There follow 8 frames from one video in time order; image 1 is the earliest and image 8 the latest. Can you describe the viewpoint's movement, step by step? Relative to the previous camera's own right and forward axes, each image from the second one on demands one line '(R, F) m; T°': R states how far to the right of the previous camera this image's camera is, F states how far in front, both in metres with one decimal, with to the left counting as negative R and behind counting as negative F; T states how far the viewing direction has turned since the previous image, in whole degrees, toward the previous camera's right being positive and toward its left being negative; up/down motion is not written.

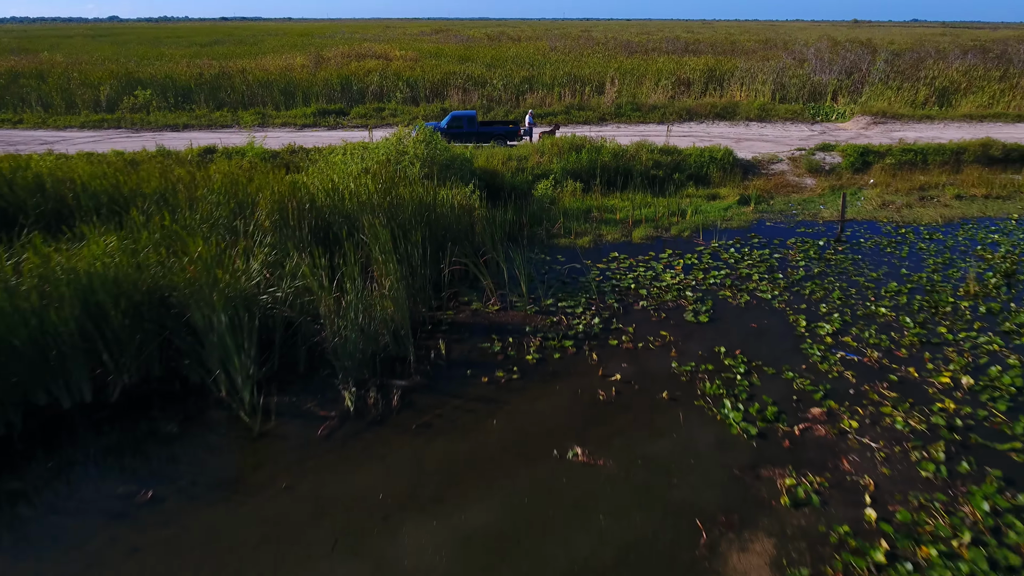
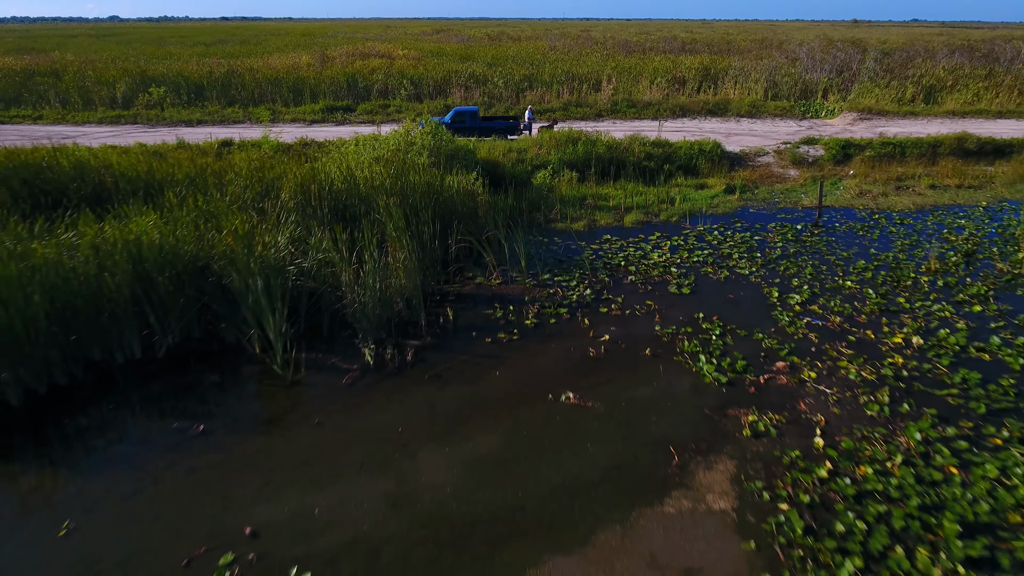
(0.0, -0.4) m; 0°
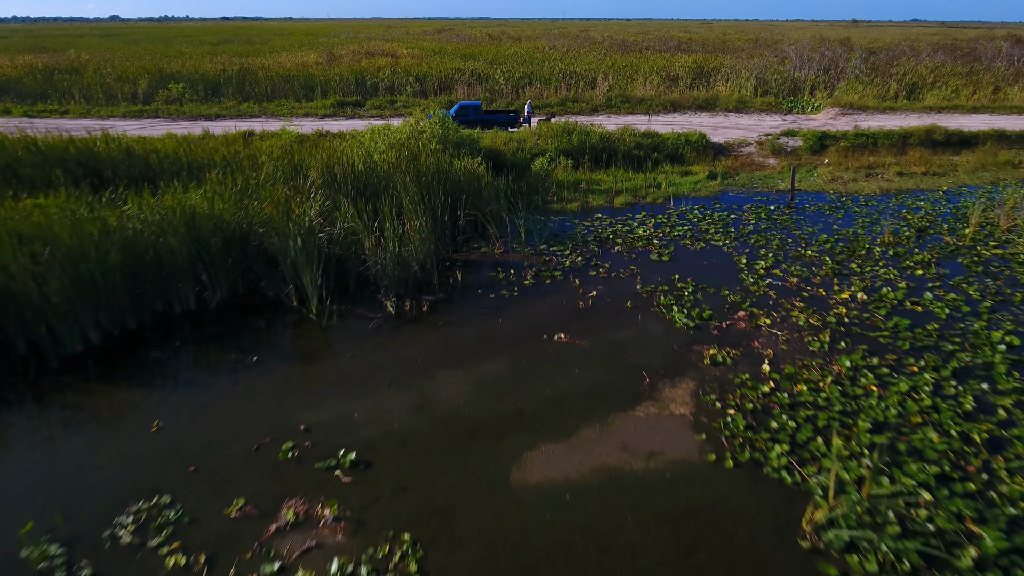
(0.0, -0.6) m; 0°
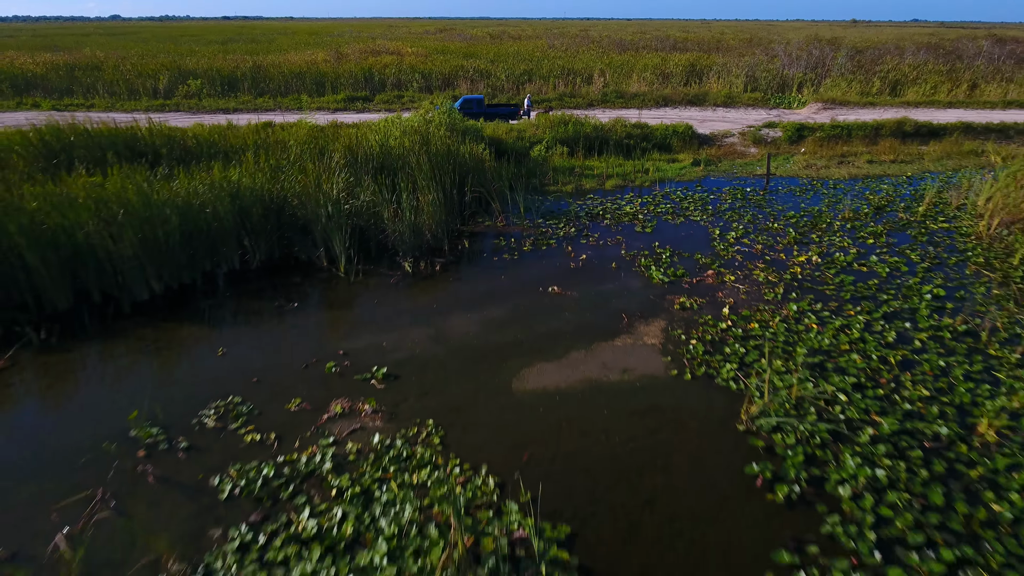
(0.0, -0.7) m; 0°
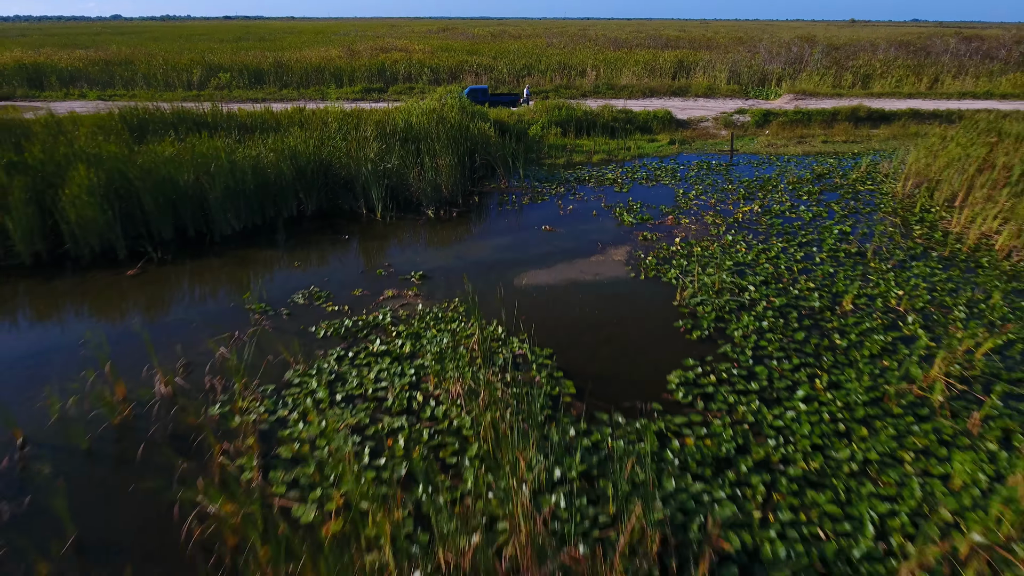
(0.0, -1.3) m; 0°
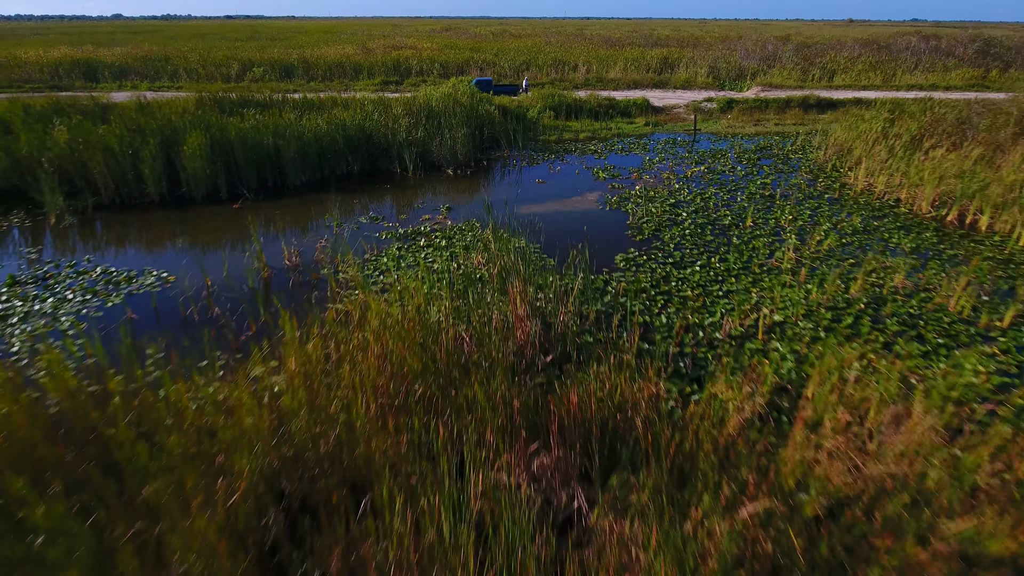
(0.0, -1.9) m; 0°
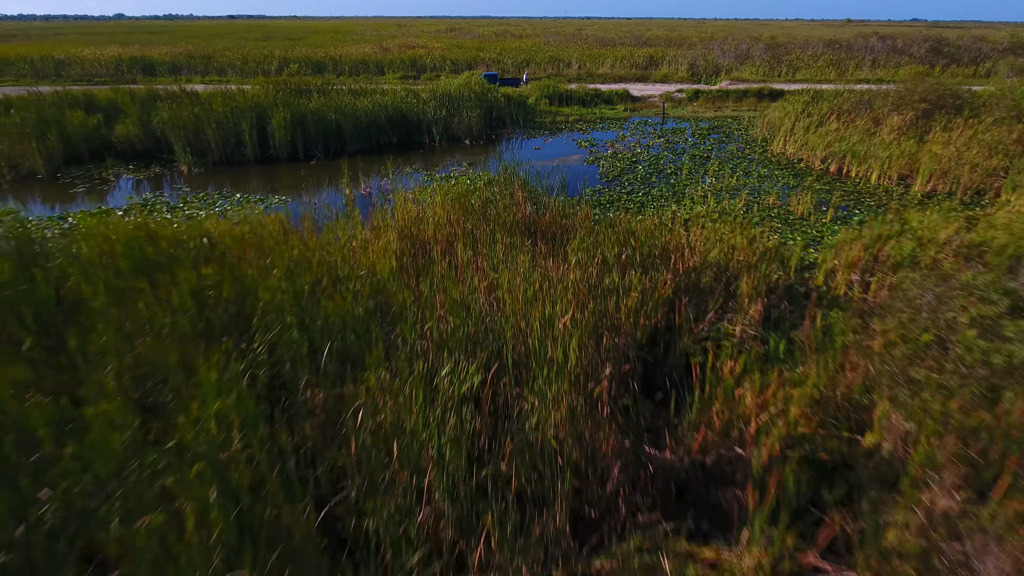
(0.0, -2.5) m; 0°
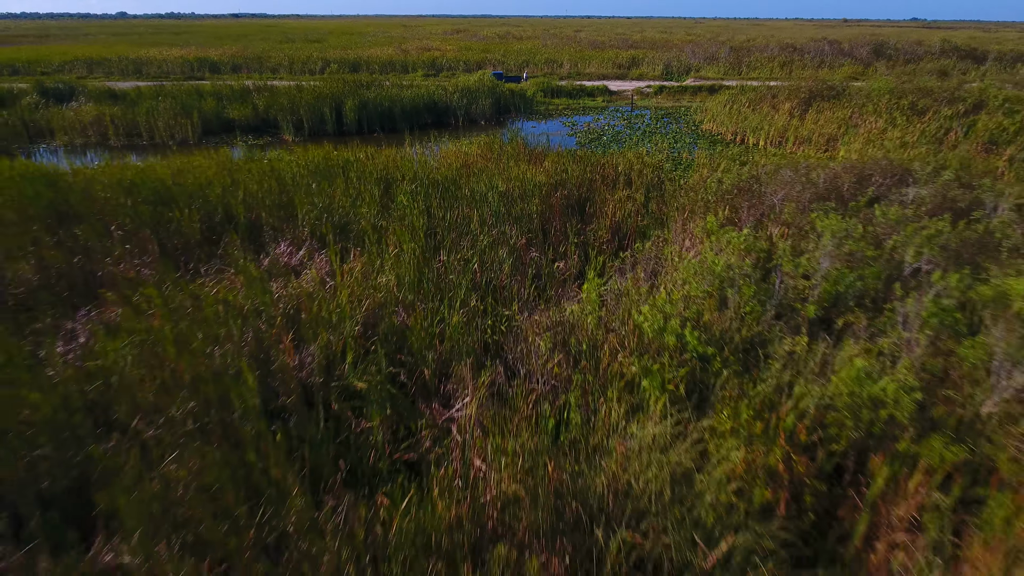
(-0.1, -4.0) m; 0°
